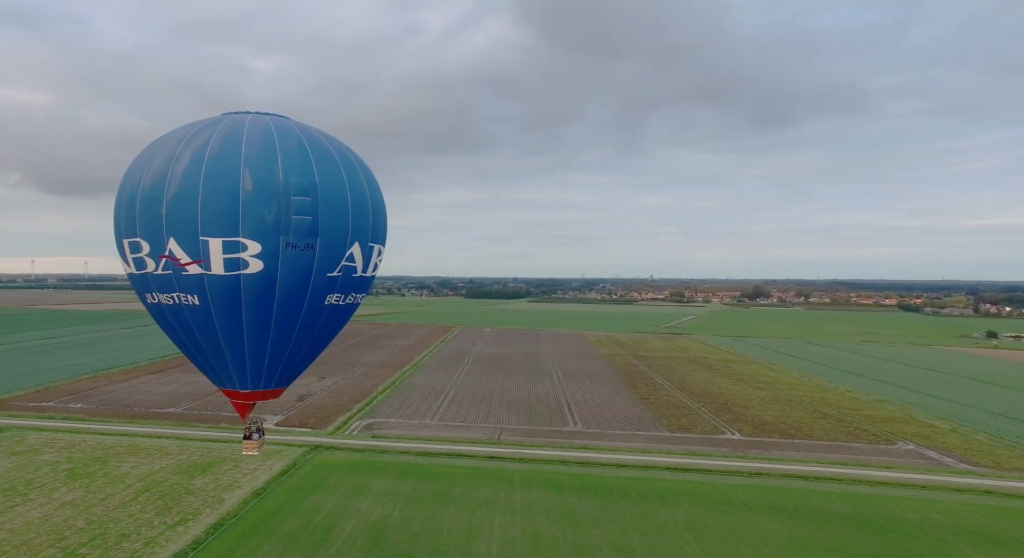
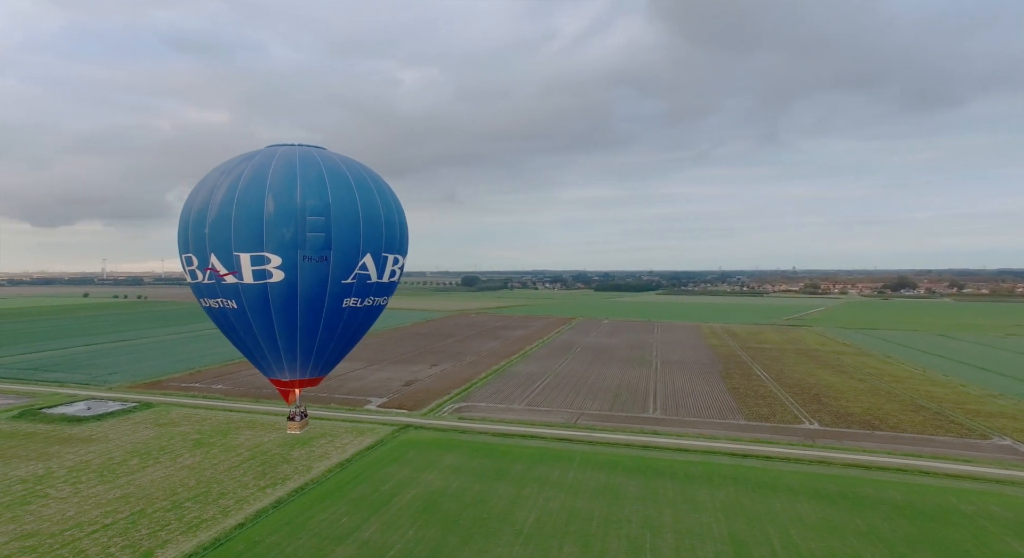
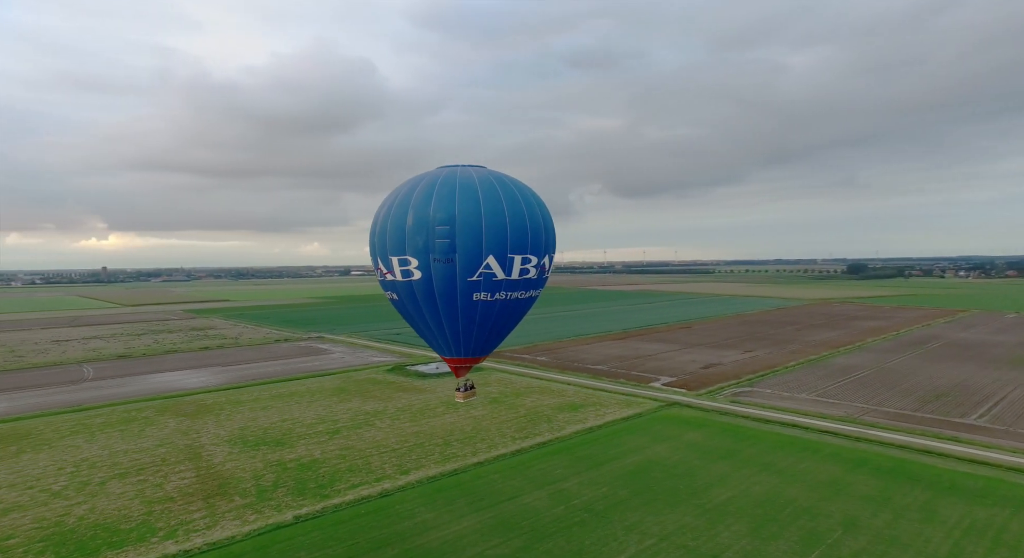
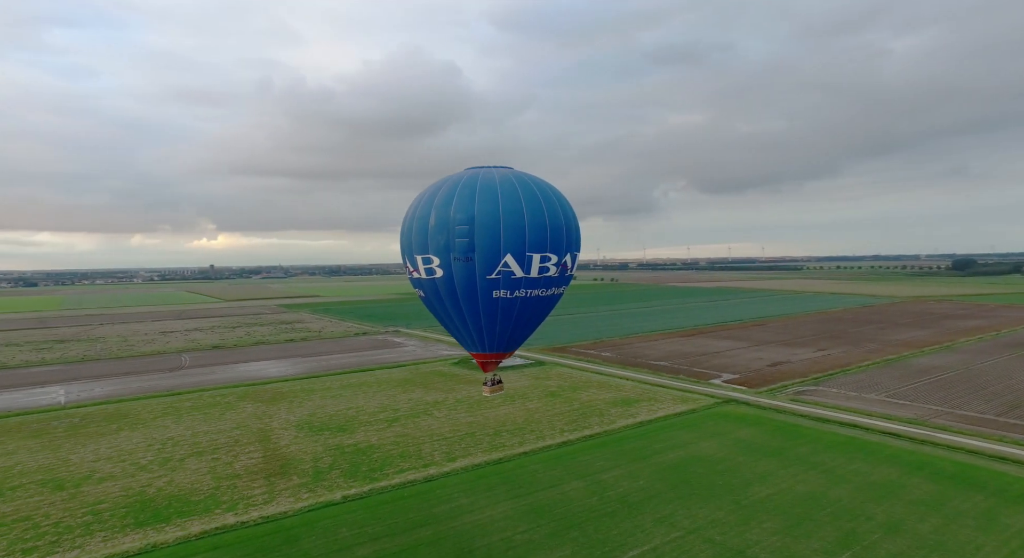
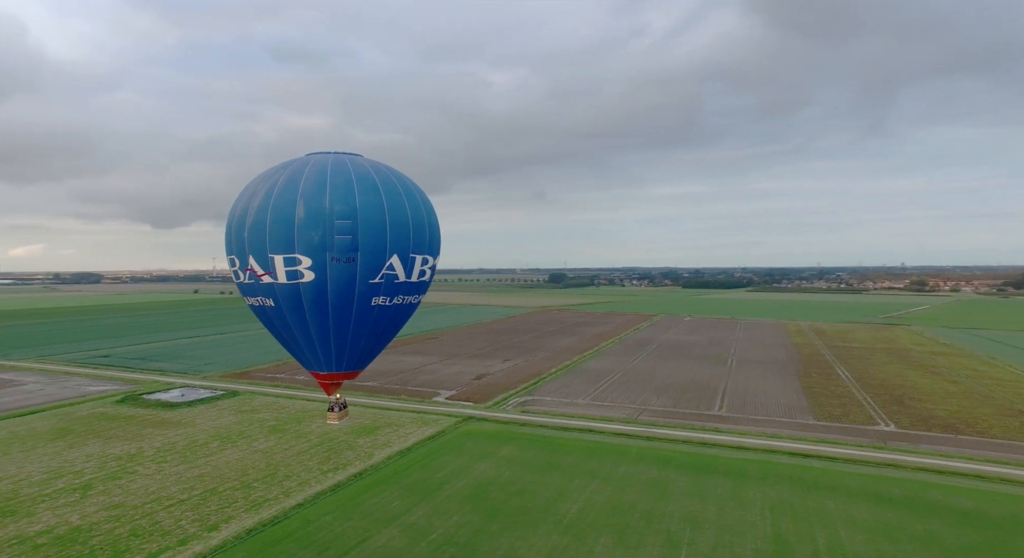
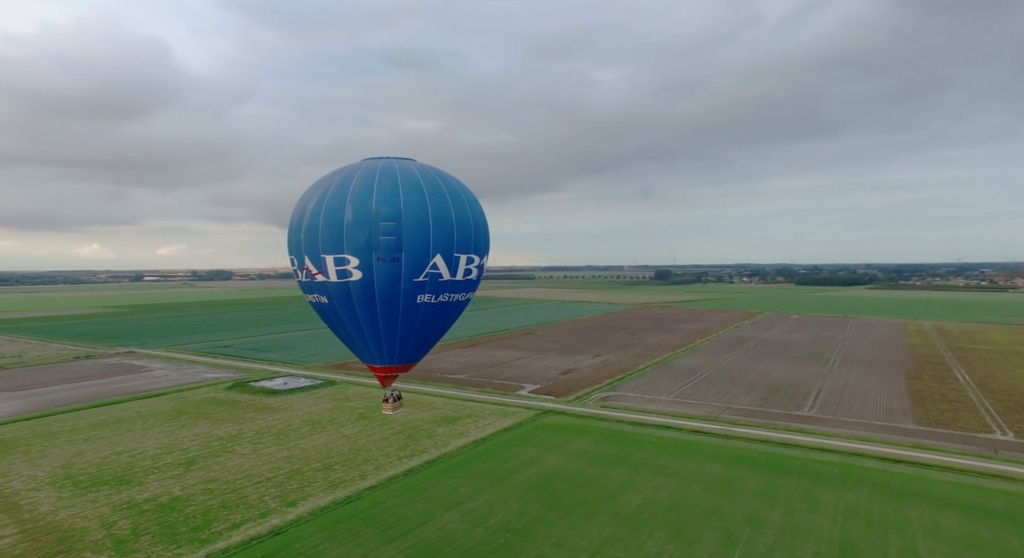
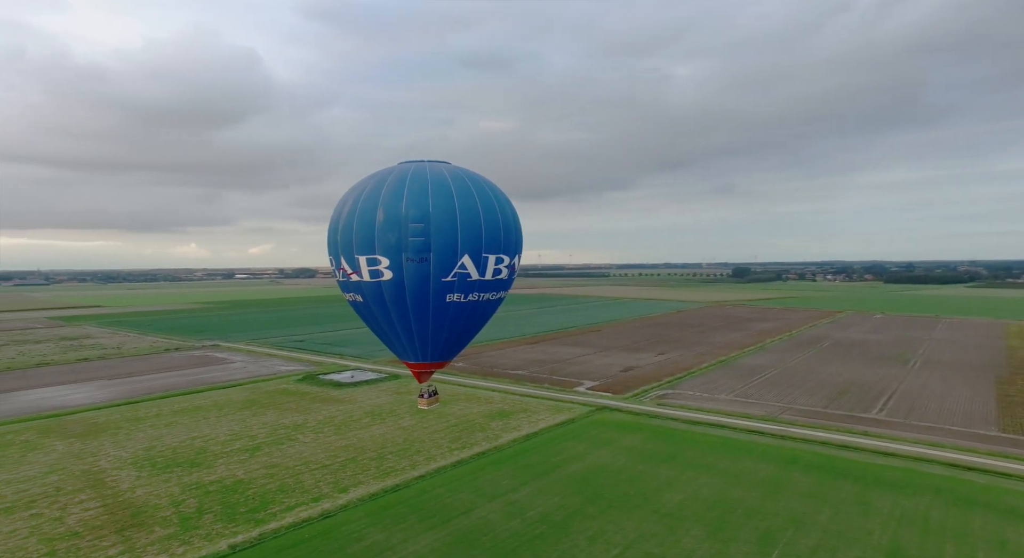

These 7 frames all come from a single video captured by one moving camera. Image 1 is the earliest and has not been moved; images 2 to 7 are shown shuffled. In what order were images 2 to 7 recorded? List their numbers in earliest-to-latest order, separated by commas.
2, 5, 6, 7, 3, 4
